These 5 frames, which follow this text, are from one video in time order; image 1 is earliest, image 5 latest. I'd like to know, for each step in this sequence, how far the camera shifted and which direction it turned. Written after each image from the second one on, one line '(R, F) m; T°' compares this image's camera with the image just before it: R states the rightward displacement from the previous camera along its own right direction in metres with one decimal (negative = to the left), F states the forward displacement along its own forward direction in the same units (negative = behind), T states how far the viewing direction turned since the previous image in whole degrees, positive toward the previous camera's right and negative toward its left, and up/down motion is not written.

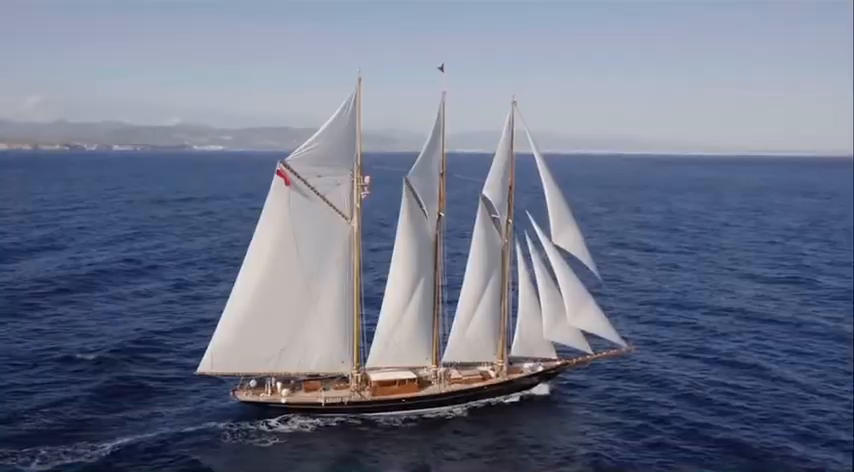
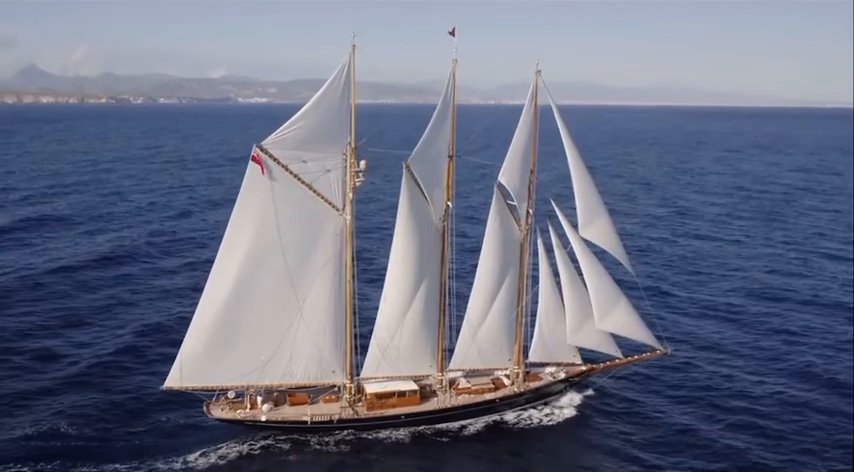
(+1.8, +5.5) m; -3°
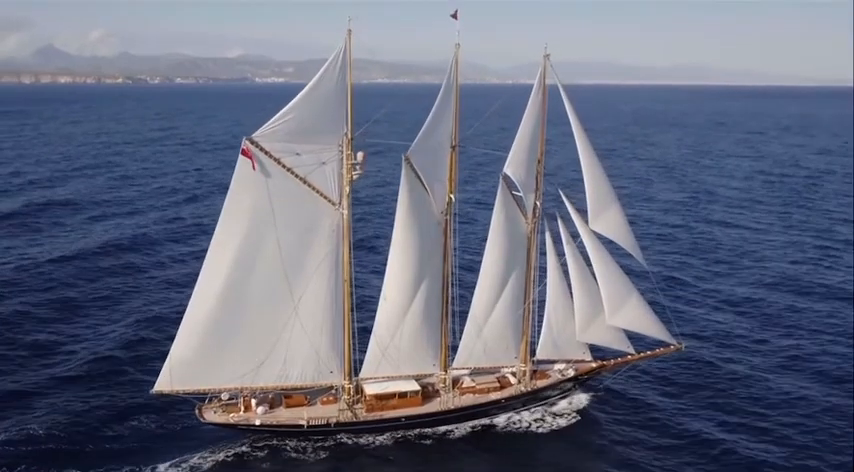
(+0.7, +1.7) m; -1°
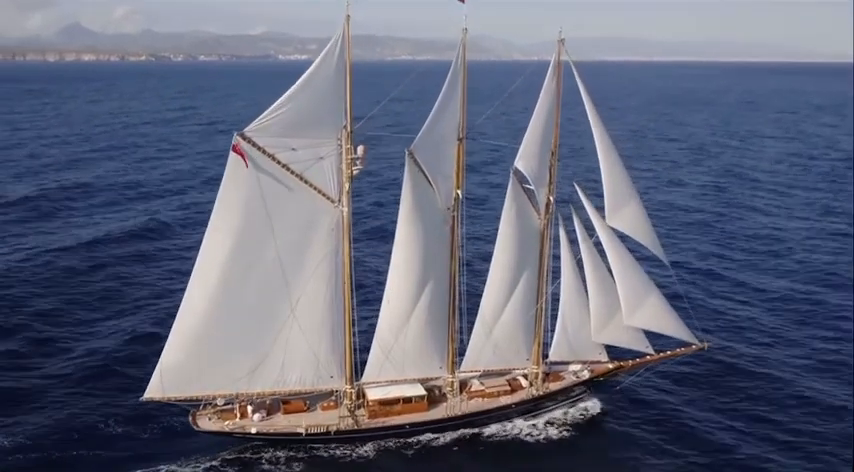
(+0.8, +1.9) m; -2°
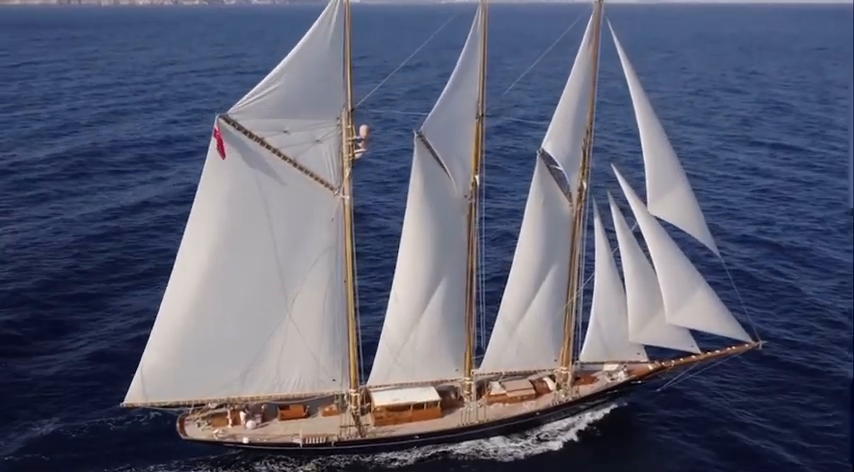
(+1.4, +3.8) m; -4°
